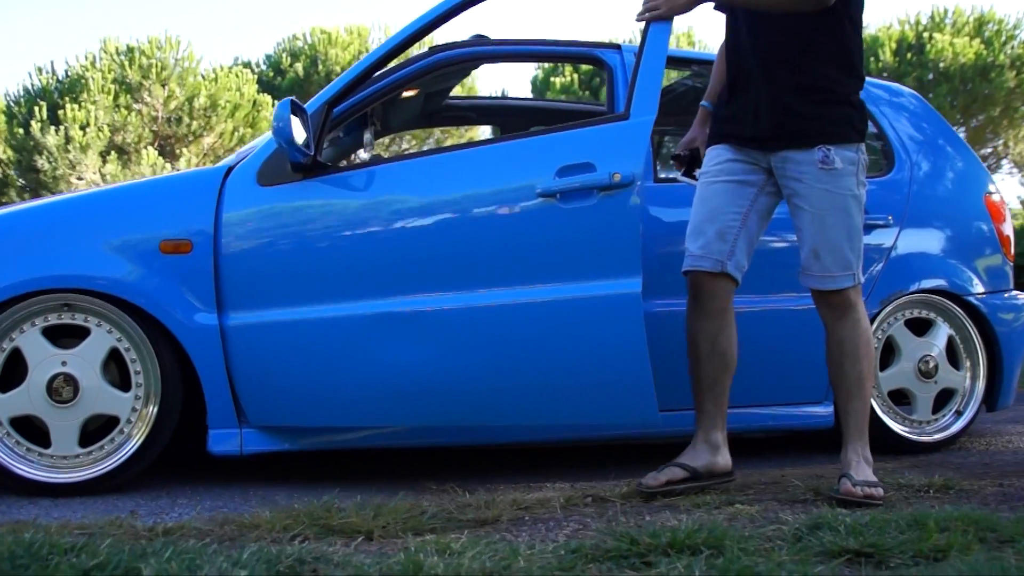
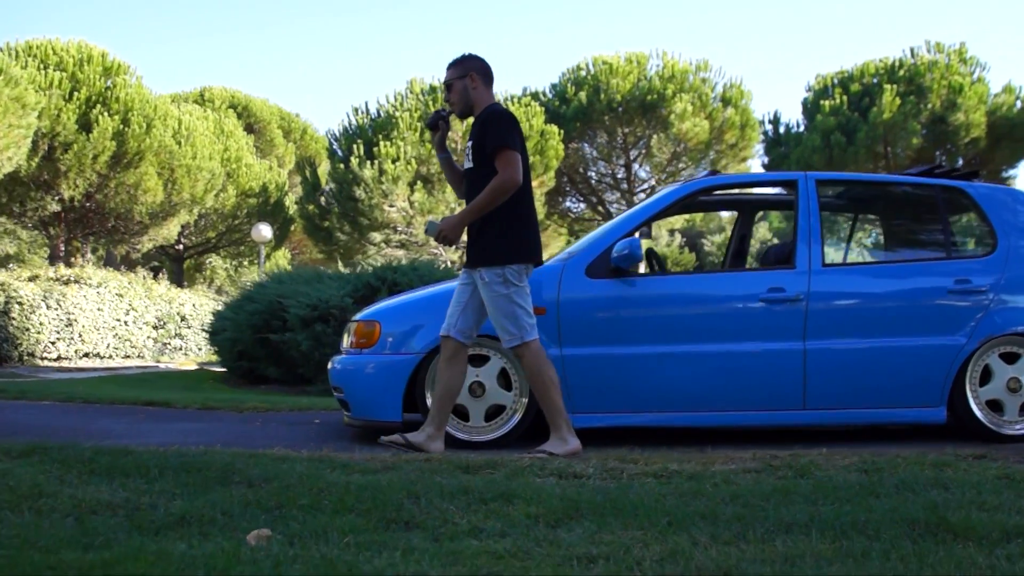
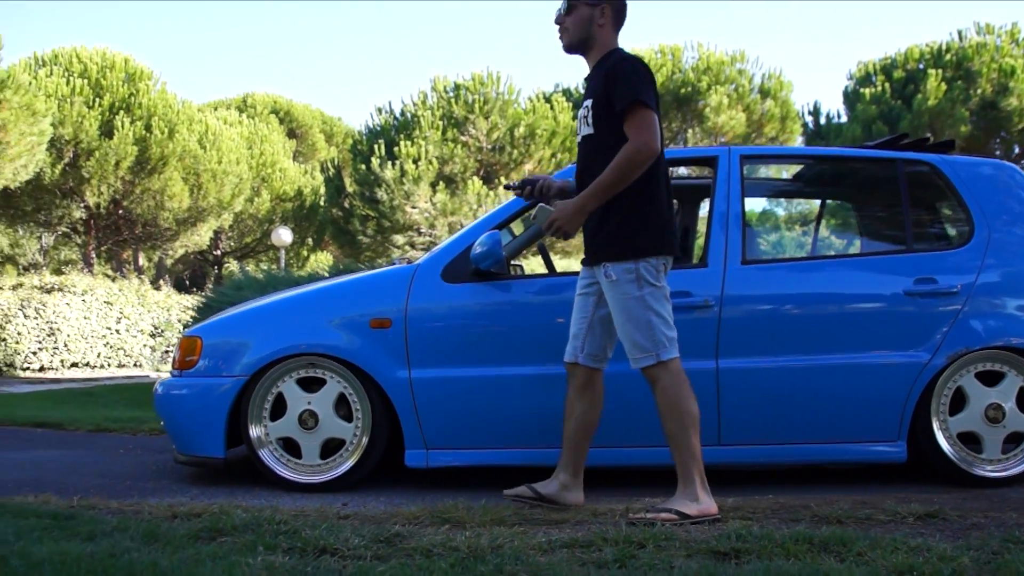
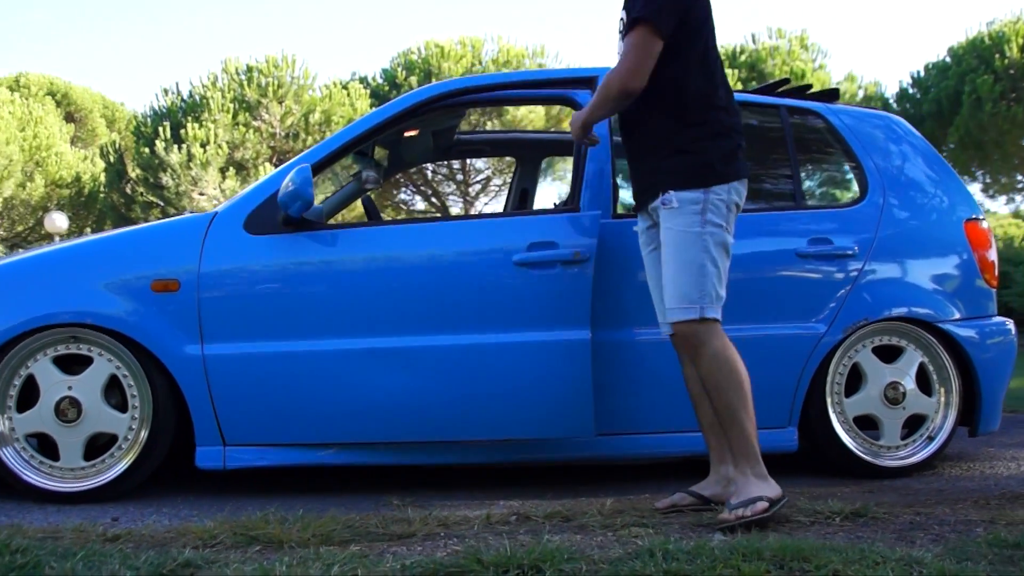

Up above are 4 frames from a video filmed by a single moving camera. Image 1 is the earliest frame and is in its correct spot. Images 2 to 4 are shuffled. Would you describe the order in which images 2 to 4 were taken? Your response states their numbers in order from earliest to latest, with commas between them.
4, 3, 2
